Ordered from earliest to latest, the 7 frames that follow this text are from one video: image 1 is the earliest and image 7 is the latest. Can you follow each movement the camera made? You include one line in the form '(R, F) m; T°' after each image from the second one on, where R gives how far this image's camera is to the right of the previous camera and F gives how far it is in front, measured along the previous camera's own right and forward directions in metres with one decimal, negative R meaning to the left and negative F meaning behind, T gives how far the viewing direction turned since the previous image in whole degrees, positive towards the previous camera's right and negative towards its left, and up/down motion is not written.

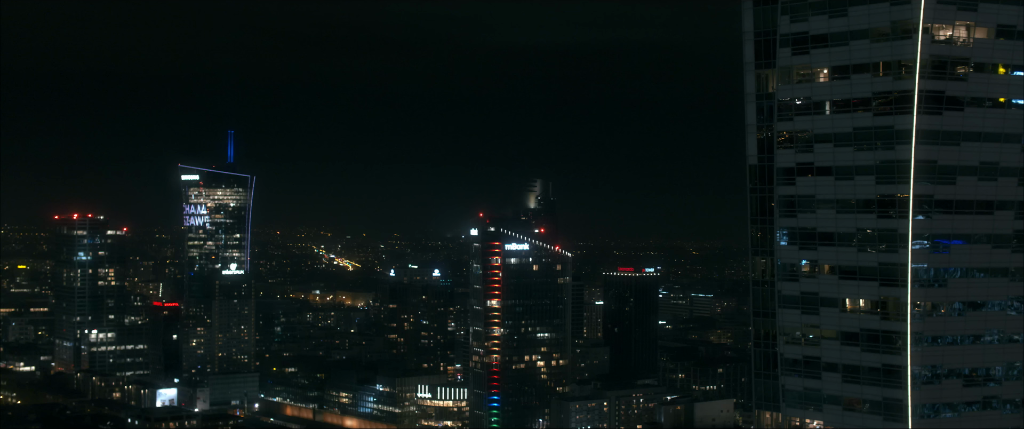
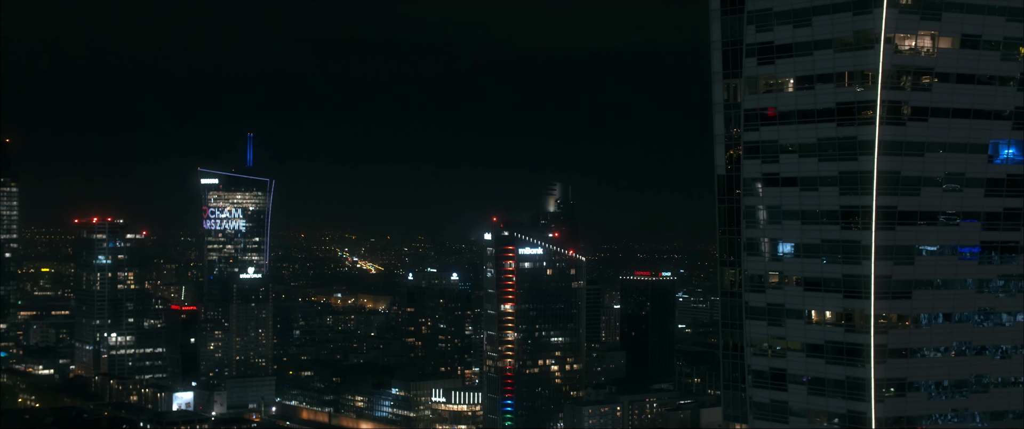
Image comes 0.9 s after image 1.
(+0.4, -0.3) m; -1°
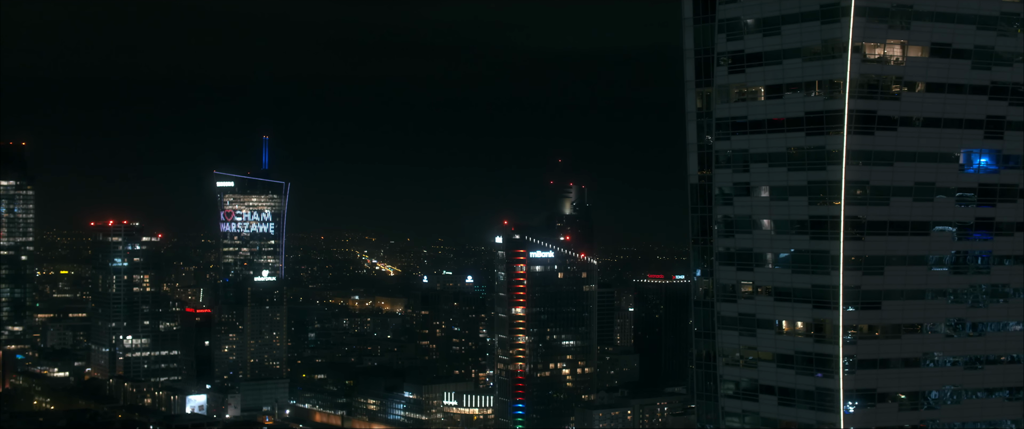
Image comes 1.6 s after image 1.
(+0.6, 0.0) m; -1°
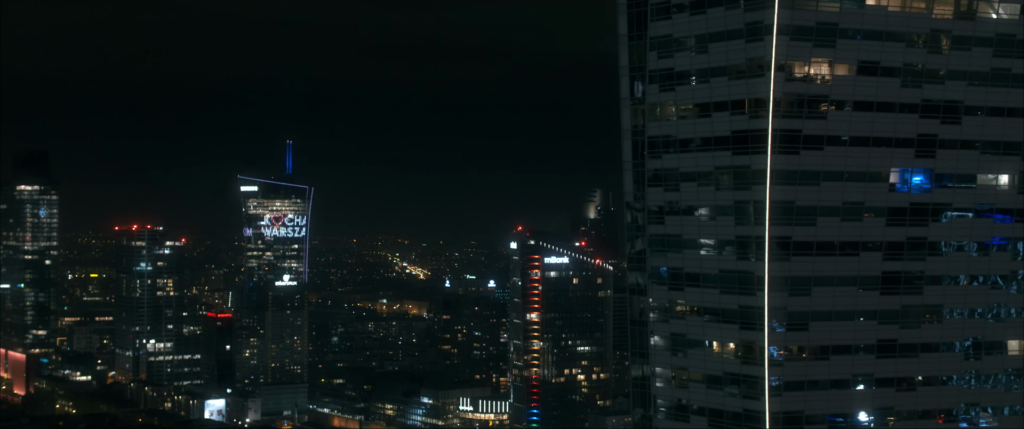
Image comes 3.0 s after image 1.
(+1.2, +0.1) m; -1°
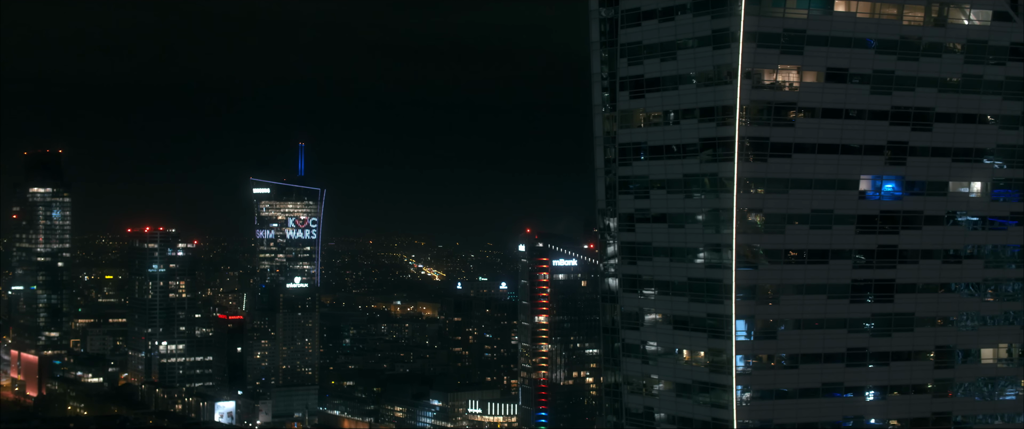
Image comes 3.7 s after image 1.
(+0.6, 0.0) m; -1°
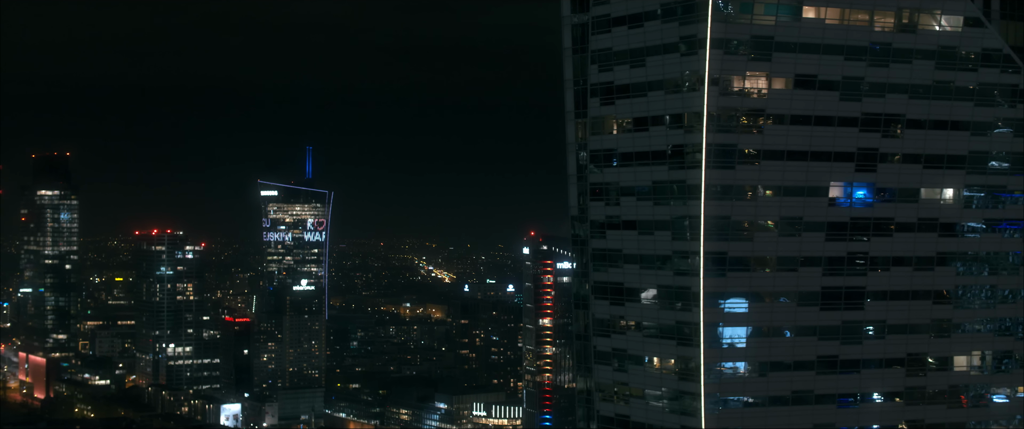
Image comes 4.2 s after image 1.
(+0.5, 0.0) m; 0°
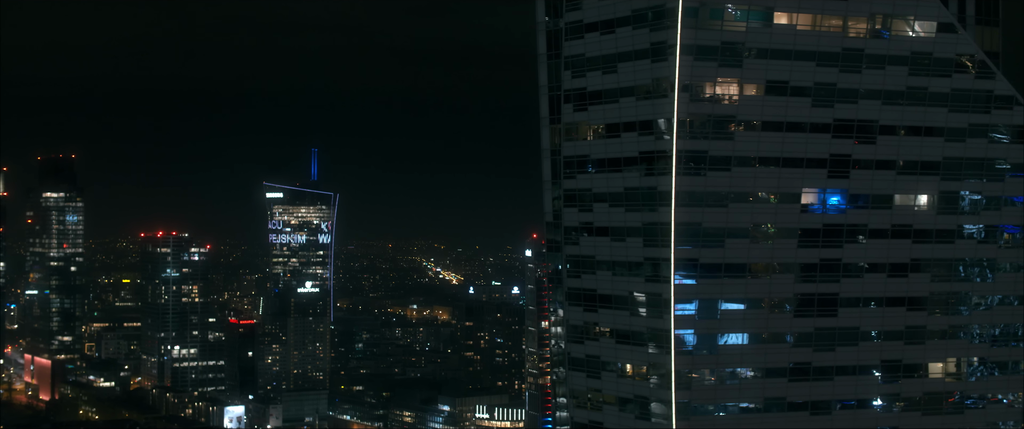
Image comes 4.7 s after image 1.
(+0.4, 0.0) m; 0°
